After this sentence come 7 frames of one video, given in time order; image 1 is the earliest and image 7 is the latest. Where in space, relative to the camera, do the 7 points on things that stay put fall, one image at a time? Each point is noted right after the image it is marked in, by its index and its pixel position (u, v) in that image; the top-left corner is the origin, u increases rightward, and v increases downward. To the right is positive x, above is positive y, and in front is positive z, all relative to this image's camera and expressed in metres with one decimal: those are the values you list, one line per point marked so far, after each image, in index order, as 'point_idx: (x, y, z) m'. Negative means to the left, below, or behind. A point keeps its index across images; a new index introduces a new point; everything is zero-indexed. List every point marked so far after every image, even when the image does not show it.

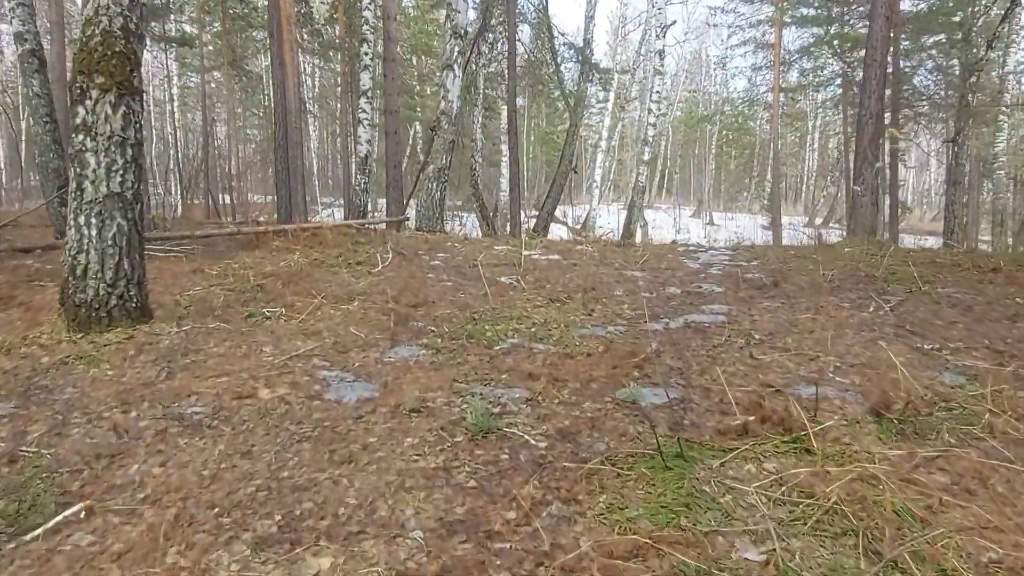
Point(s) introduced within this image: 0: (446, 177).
0: (-1.1, +1.8, +11.1) m
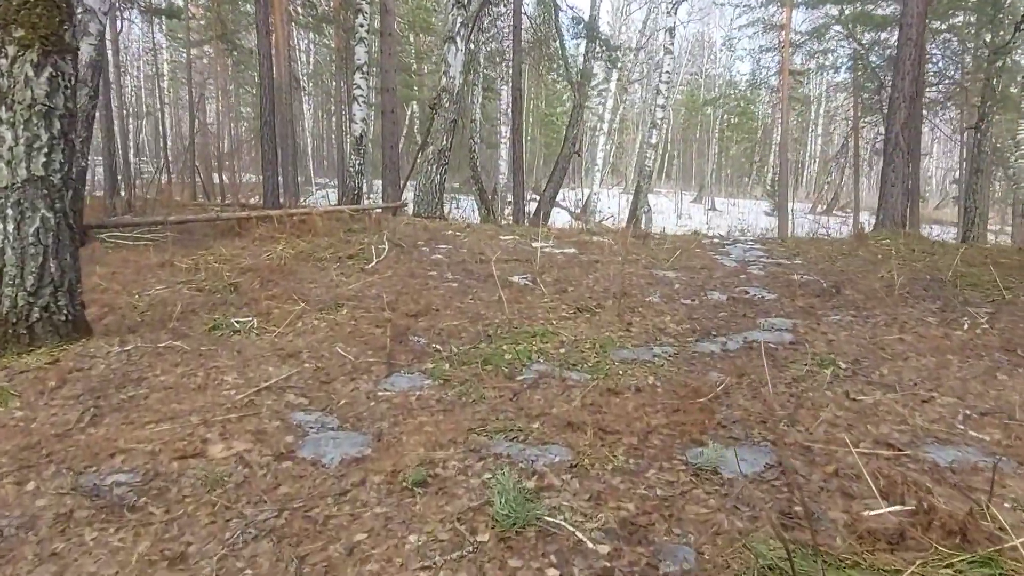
0: (-1.0, +1.9, +10.3) m
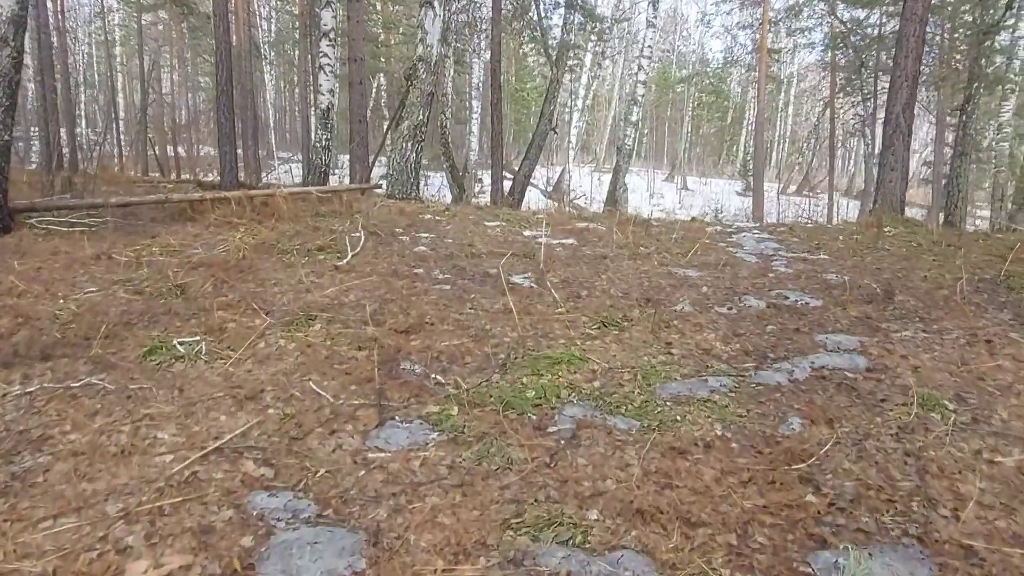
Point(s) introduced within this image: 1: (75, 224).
0: (-1.2, +2.1, +9.5) m
1: (-3.7, +0.5, +5.9) m
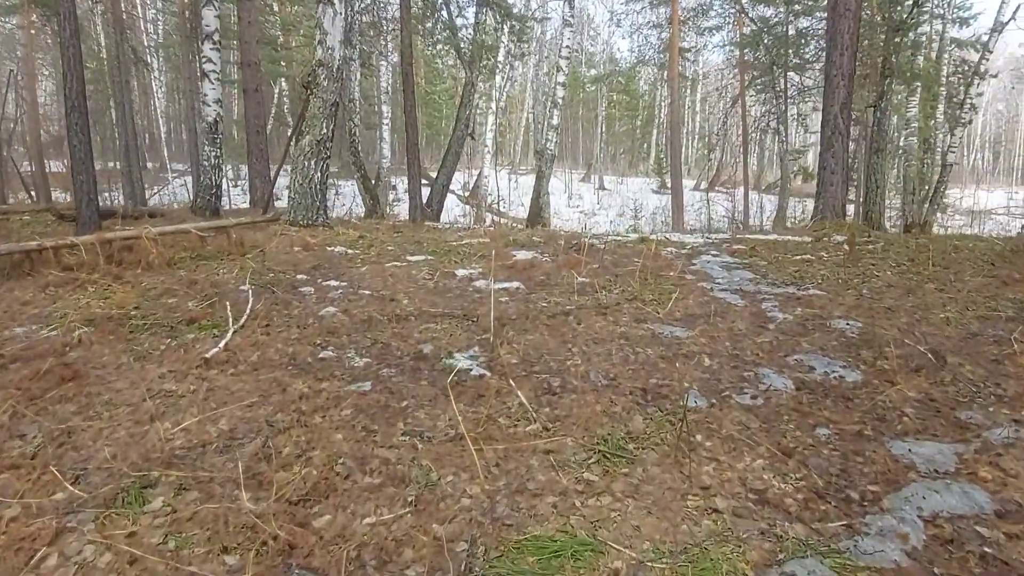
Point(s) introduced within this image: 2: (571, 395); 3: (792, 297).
0: (-2.2, +1.6, +8.3) m
1: (-4.1, 0.0, +4.4) m
2: (+0.2, -0.4, +2.7) m
3: (+1.7, -0.1, +4.4) m
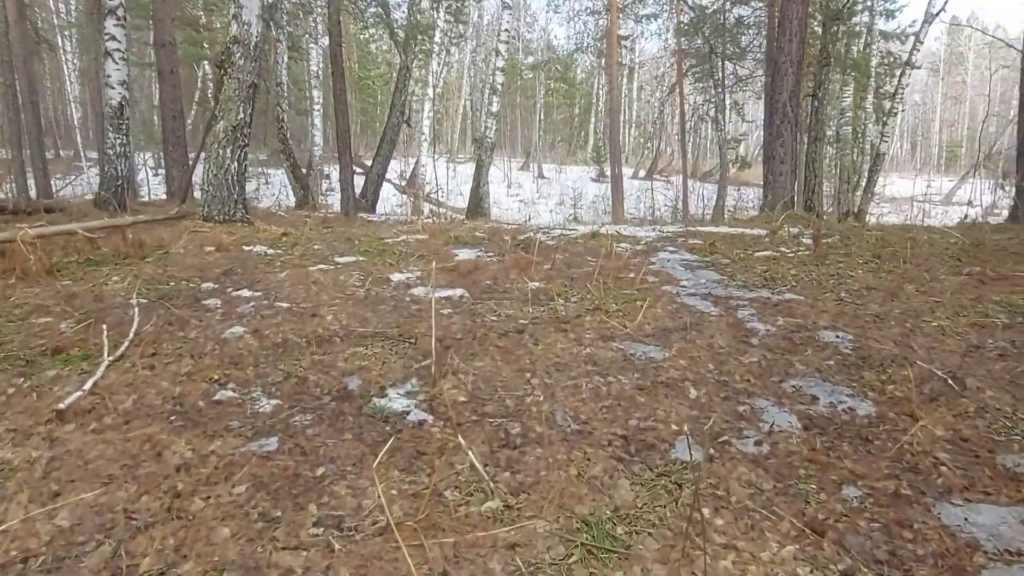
0: (-2.8, +1.6, +7.5) m
1: (-4.4, -0.1, +3.5) m
2: (+0.1, -0.5, +2.1) m
3: (+1.4, -0.1, +3.9) m
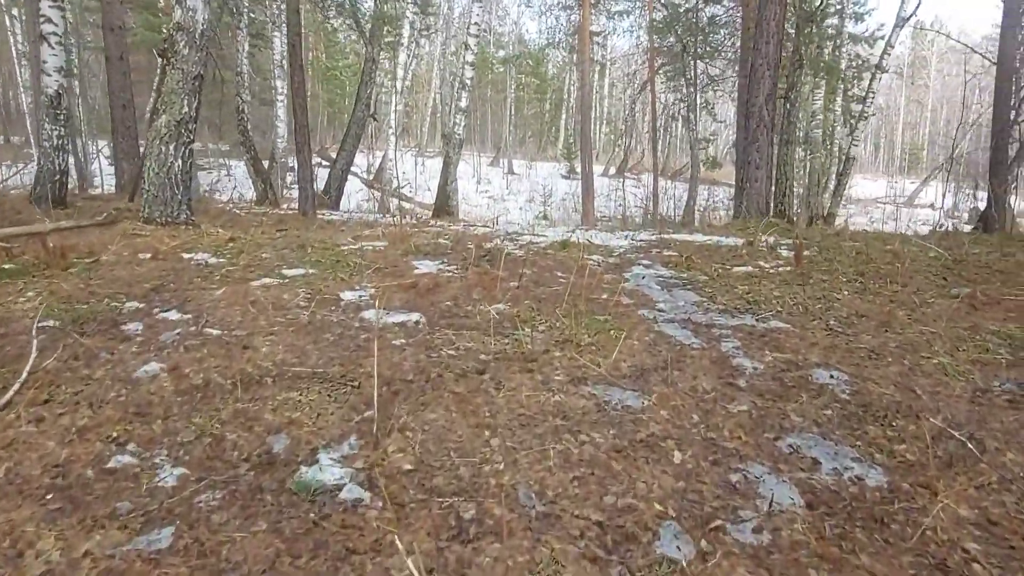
0: (-3.2, +1.5, +6.9) m
1: (-4.6, -0.2, +2.9) m
2: (0.0, -0.6, +1.7) m
3: (+1.2, -0.2, +3.6) m
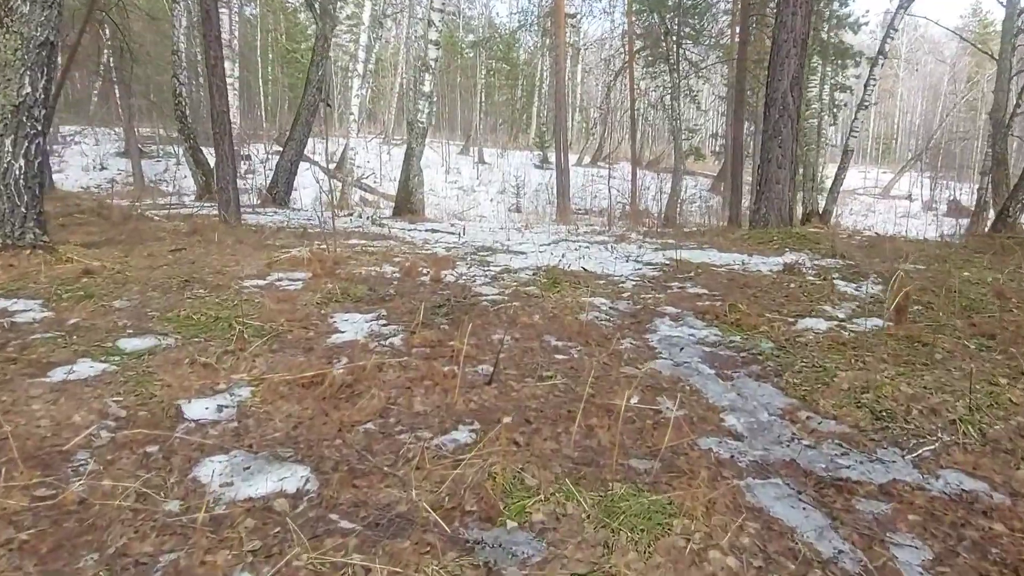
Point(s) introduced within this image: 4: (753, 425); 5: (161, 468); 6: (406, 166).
0: (-3.4, +1.2, +5.0) m
1: (-4.7, -0.7, +0.9) m
2: (-0.1, -1.1, 0.0) m
3: (+1.1, -0.6, +1.9) m
4: (+0.9, -0.5, +2.5) m
5: (-1.0, -0.5, +2.0) m
6: (-1.8, +2.0, +11.6) m
